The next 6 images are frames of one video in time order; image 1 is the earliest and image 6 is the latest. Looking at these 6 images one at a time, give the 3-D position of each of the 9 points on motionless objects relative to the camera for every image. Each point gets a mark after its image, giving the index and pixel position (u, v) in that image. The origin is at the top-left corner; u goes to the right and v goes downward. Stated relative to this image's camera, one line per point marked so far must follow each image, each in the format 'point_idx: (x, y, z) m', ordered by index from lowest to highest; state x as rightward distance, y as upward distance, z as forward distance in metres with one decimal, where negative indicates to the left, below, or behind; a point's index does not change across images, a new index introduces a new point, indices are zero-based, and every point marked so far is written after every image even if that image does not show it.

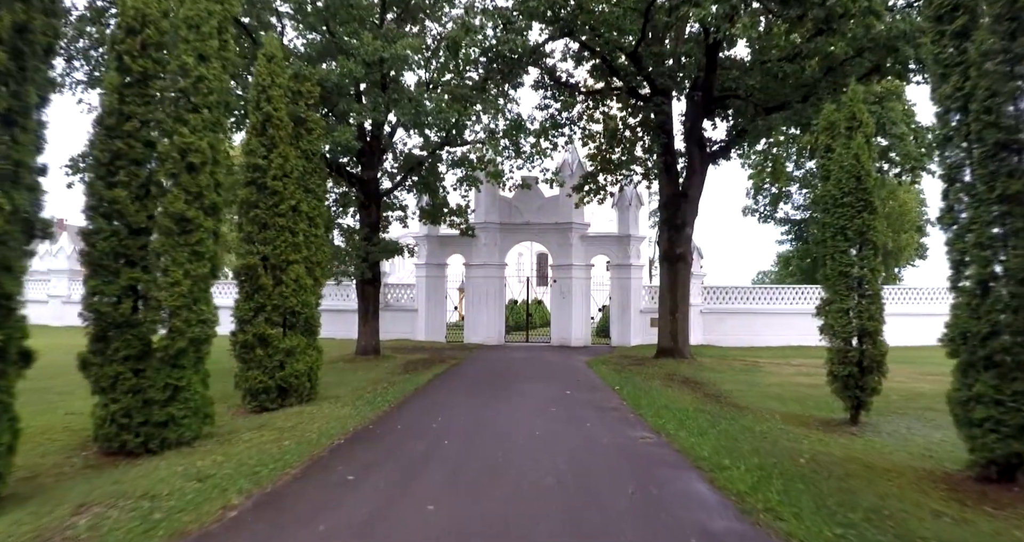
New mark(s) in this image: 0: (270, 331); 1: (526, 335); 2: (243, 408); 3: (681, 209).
0: (-3.6, -0.9, +7.8) m
1: (+0.5, -2.4, +19.0) m
2: (-4.1, -2.1, +8.0) m
3: (+4.4, +1.6, +13.6) m
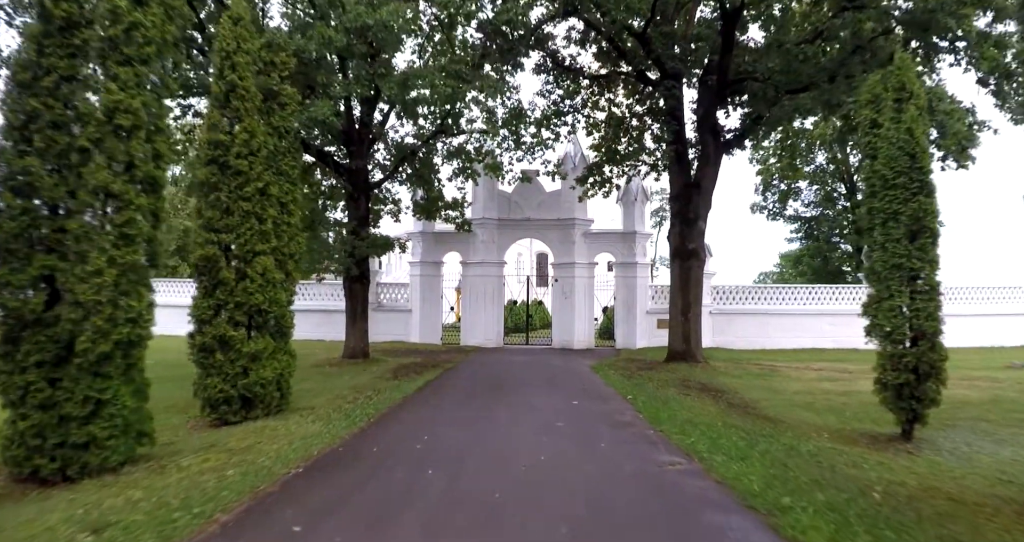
0: (-3.6, -0.8, +6.7) m
1: (+0.5, -2.3, +18.0) m
2: (-4.1, -2.0, +7.0) m
3: (+4.4, +1.7, +12.6) m
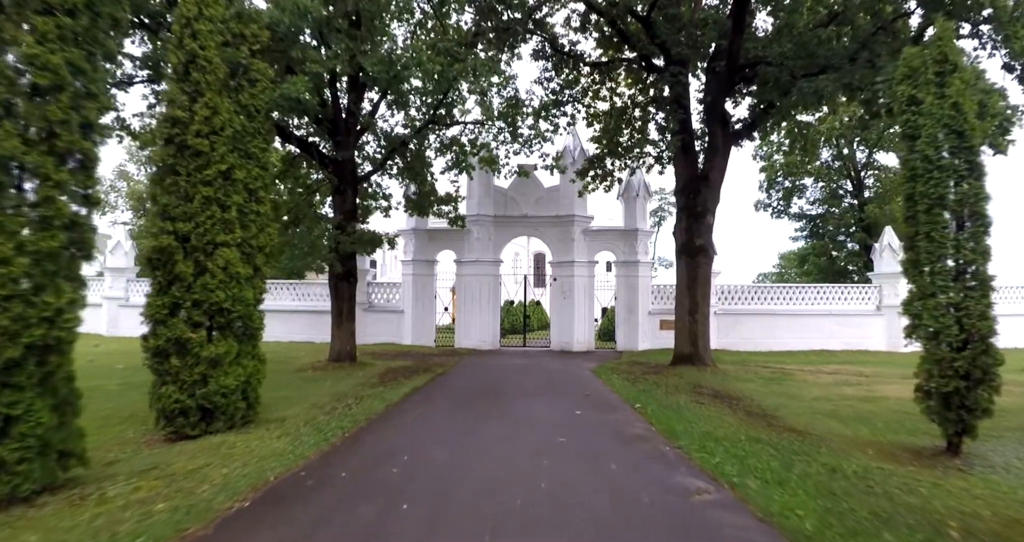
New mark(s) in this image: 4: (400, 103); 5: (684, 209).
0: (-3.7, -0.7, +5.9) m
1: (+0.4, -2.3, +17.2) m
2: (-4.2, -1.9, +6.2) m
3: (+4.3, +1.7, +11.8) m
4: (-2.9, +4.4, +13.6) m
5: (+3.9, +1.4, +11.9) m
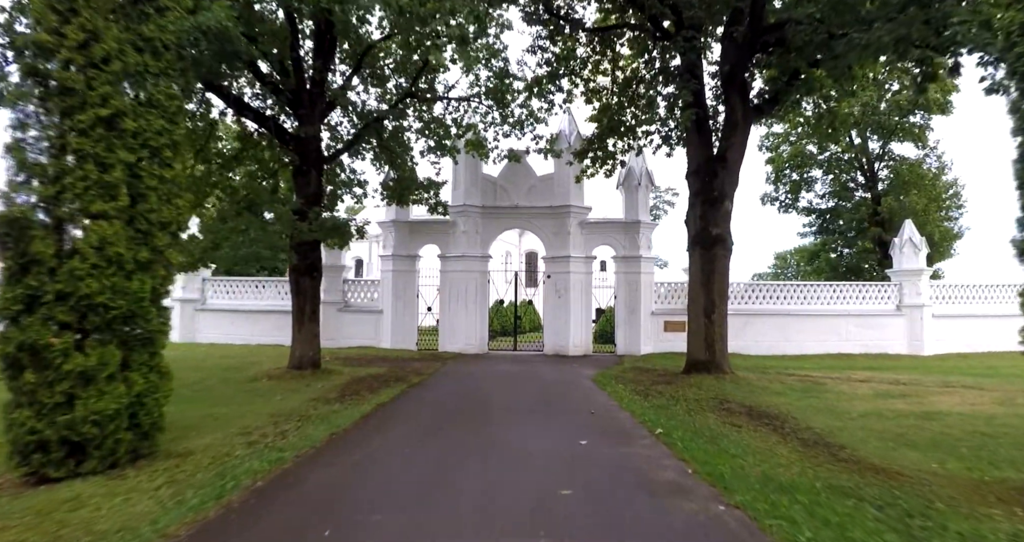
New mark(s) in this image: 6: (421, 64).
0: (-3.8, -0.6, +4.3) m
1: (+0.1, -2.2, +15.6) m
2: (-4.3, -1.8, +4.5) m
3: (+4.1, +1.9, +10.3) m
4: (-3.2, +4.5, +12.0) m
5: (+3.7, +1.6, +10.4) m
6: (-2.0, +4.6, +11.5) m
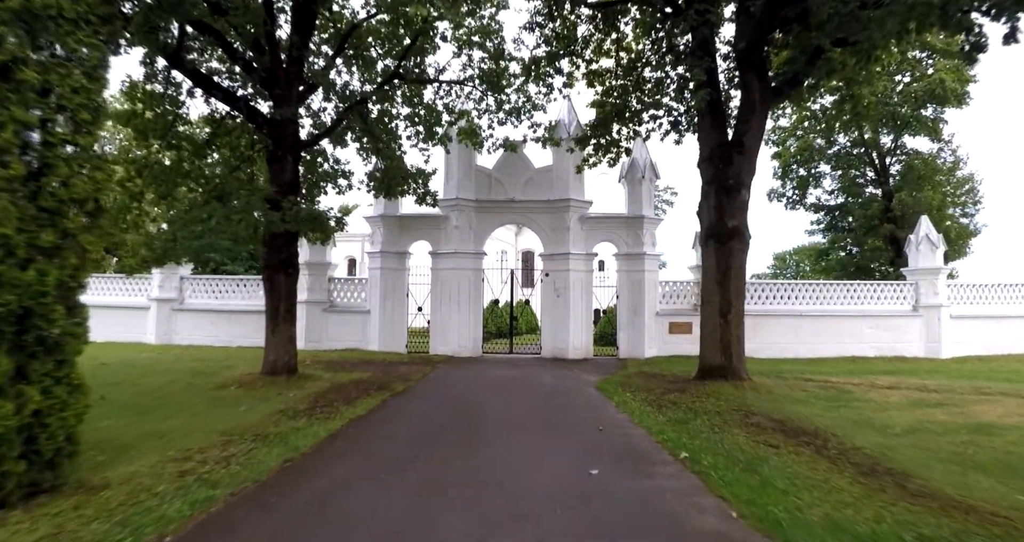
0: (-3.8, -0.5, +3.3) m
1: (-0.1, -2.1, +14.7) m
2: (-4.4, -1.7, +3.5) m
3: (+4.0, +1.9, +9.4) m
4: (-3.2, +4.6, +11.0) m
5: (+3.6, +1.6, +9.5) m
6: (-2.1, +4.7, +10.6) m
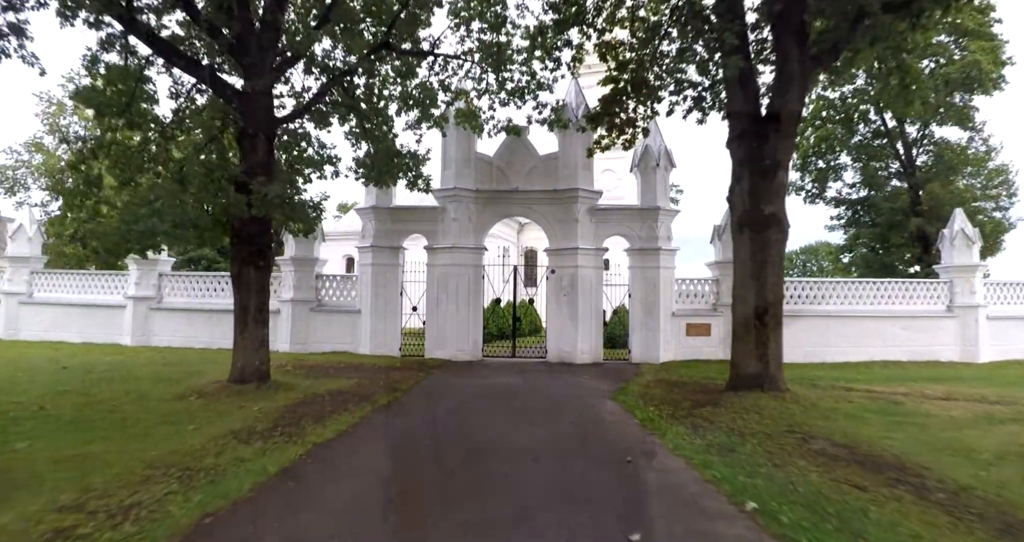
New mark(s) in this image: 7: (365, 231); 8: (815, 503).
0: (-3.8, -0.4, +2.2) m
1: (0.0, -2.0, +13.5) m
2: (-4.3, -1.6, +2.4) m
3: (+4.1, +2.0, +8.2) m
4: (-3.2, +4.7, +9.9) m
5: (+3.7, +1.7, +8.3) m
6: (-2.0, +4.8, +9.4) m
7: (-3.9, +1.1, +13.5) m
8: (+2.1, -1.5, +3.6) m
